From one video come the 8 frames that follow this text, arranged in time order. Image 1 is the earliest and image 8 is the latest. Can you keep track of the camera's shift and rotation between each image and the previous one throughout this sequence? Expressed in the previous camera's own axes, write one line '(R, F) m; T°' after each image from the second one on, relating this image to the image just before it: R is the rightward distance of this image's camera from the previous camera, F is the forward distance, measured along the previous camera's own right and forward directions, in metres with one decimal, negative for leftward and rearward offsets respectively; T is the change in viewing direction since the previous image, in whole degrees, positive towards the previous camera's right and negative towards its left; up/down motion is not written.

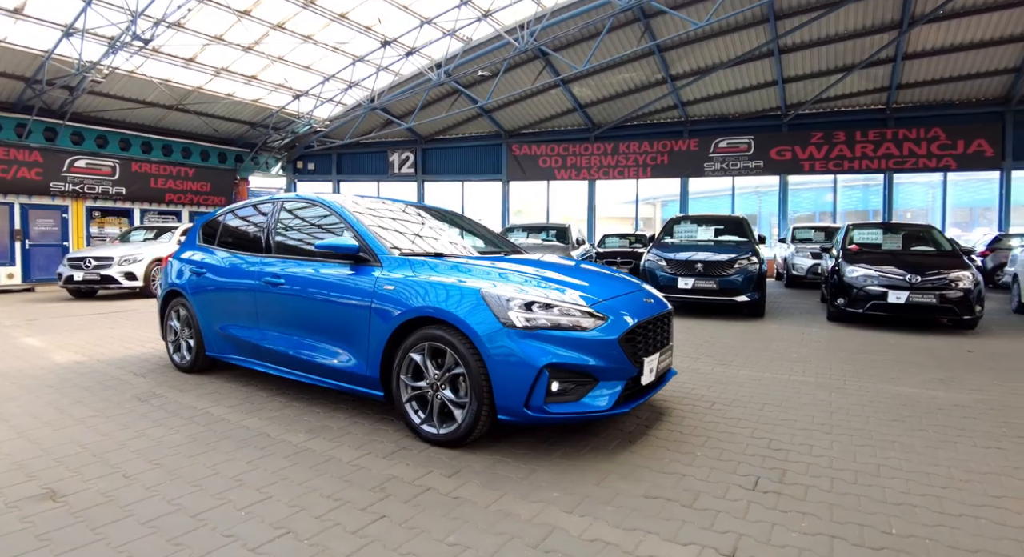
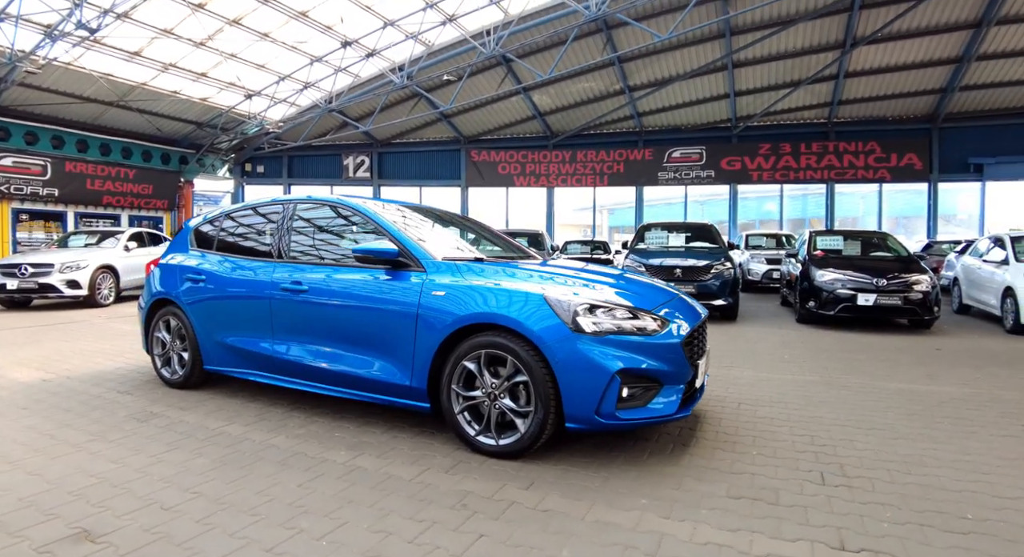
(-0.7, +0.1) m; +7°
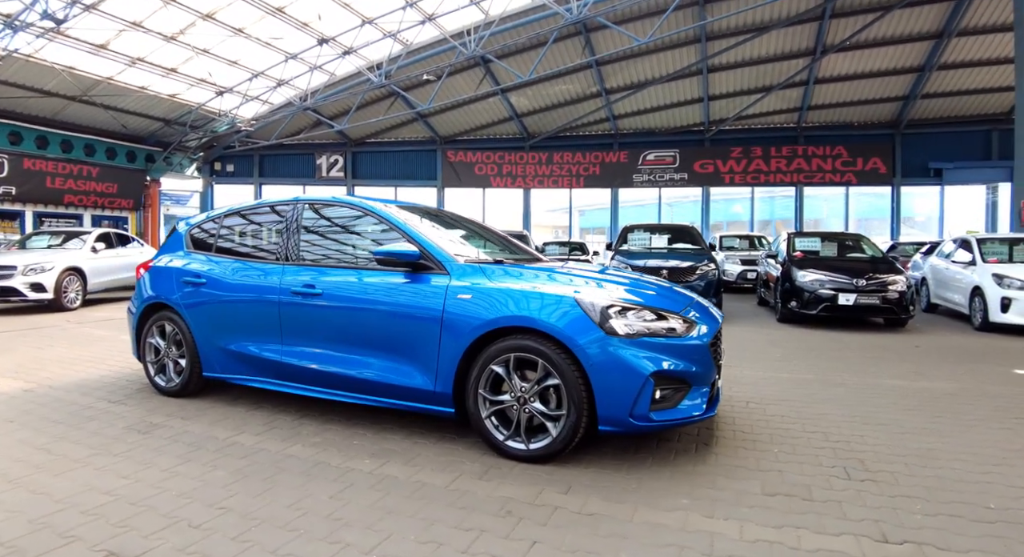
(-0.4, 0.0) m; +4°
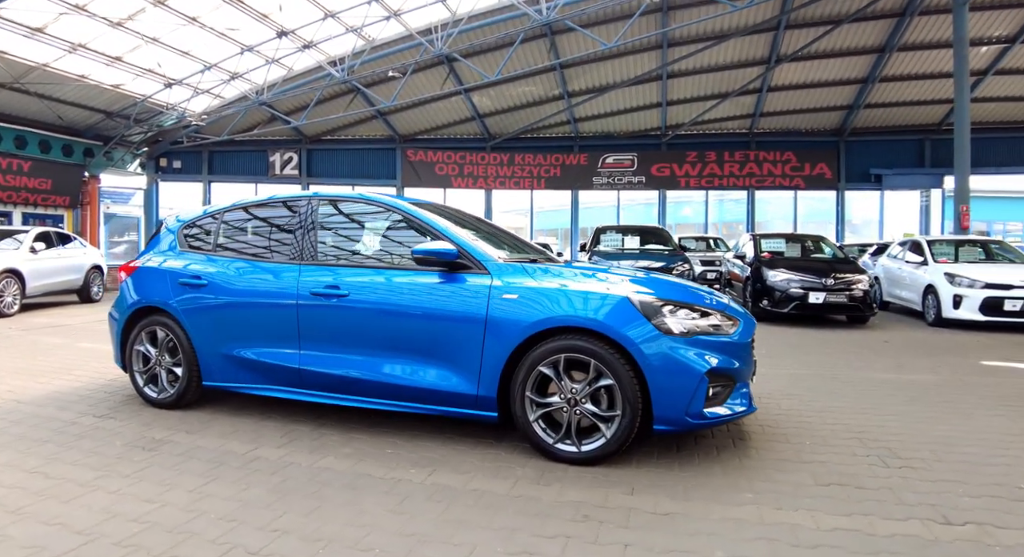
(-0.6, +0.1) m; +6°
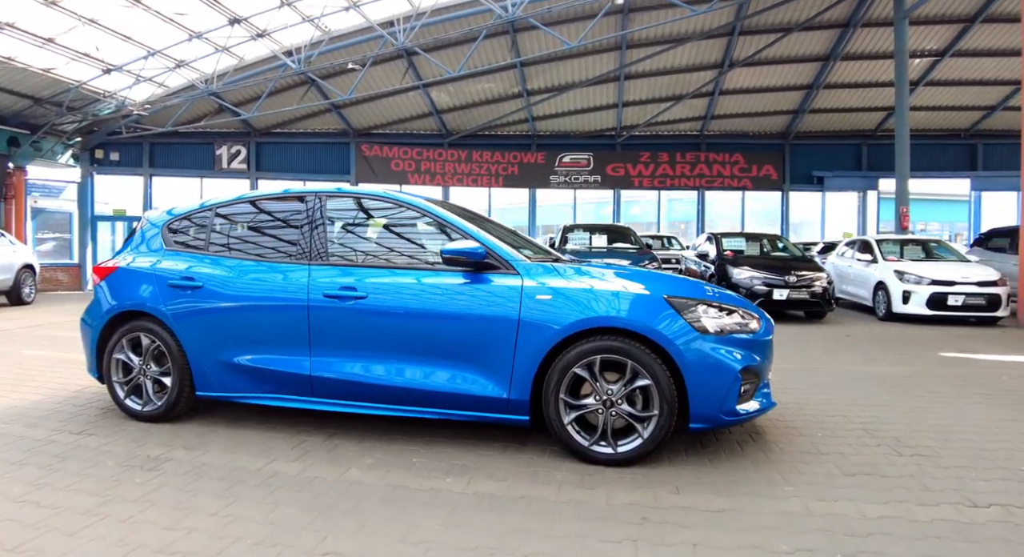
(-0.5, +0.1) m; +6°
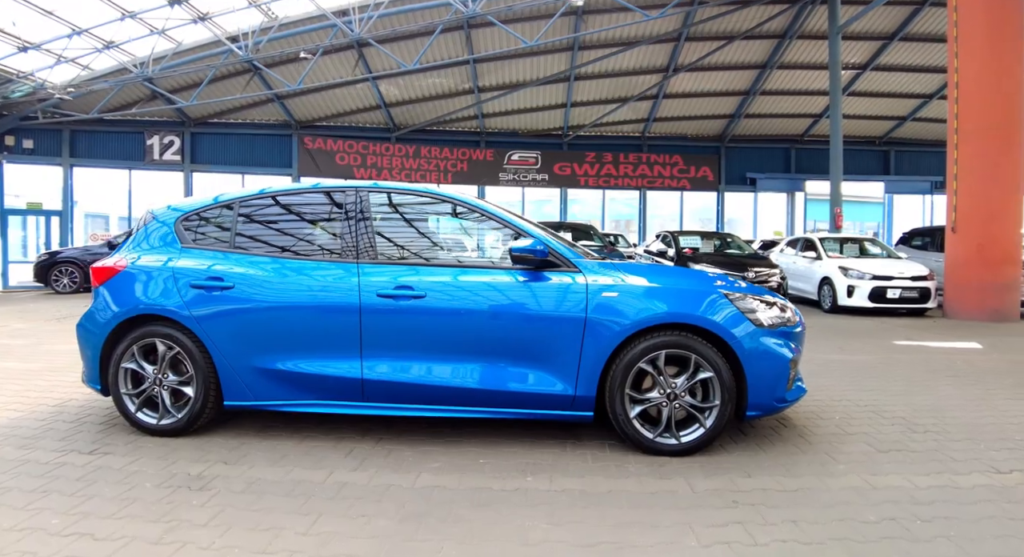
(-0.8, +0.1) m; +8°
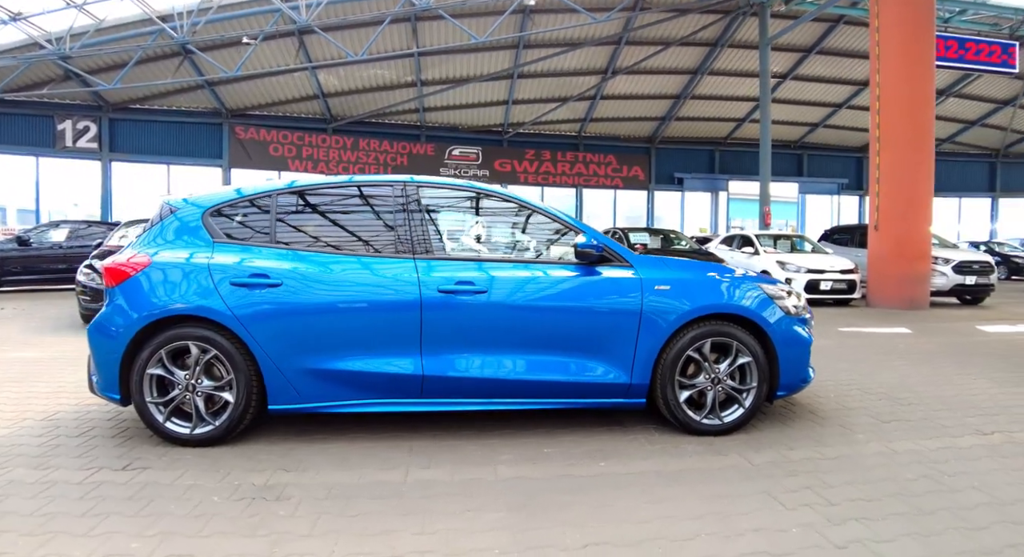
(-0.9, 0.0) m; +9°
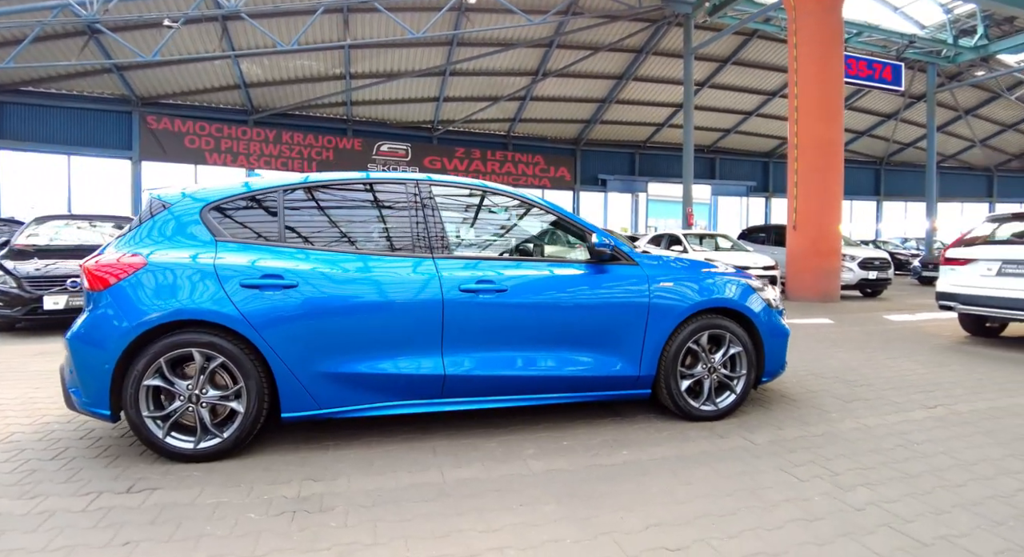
(-0.7, 0.0) m; +9°
